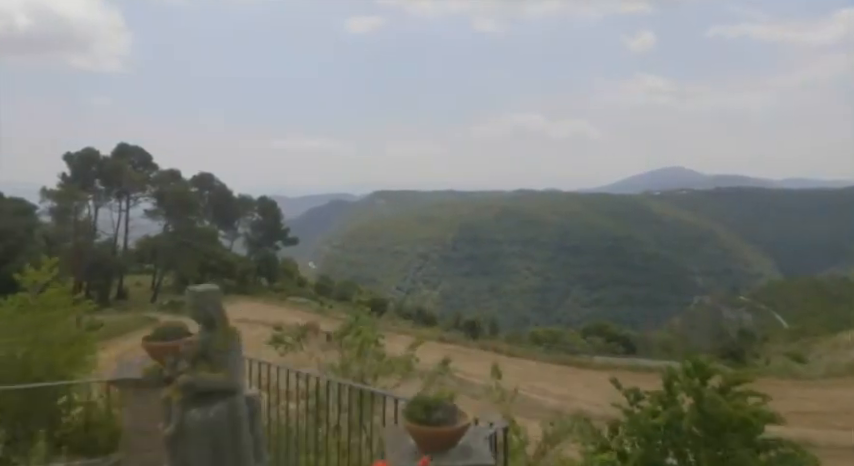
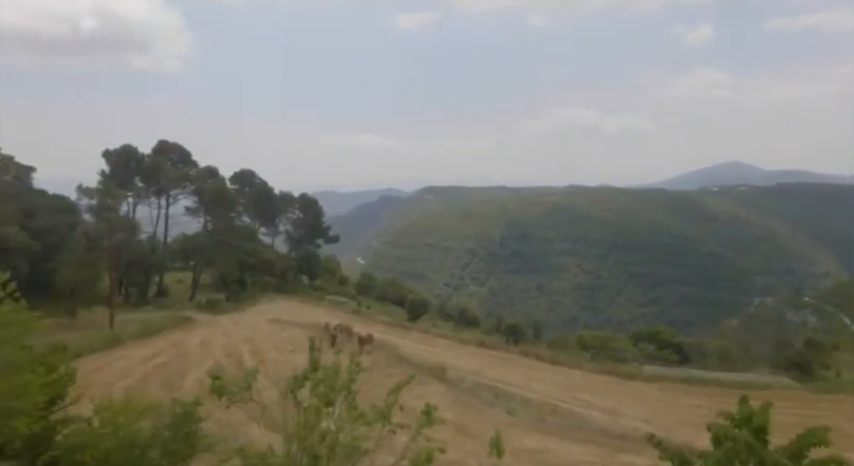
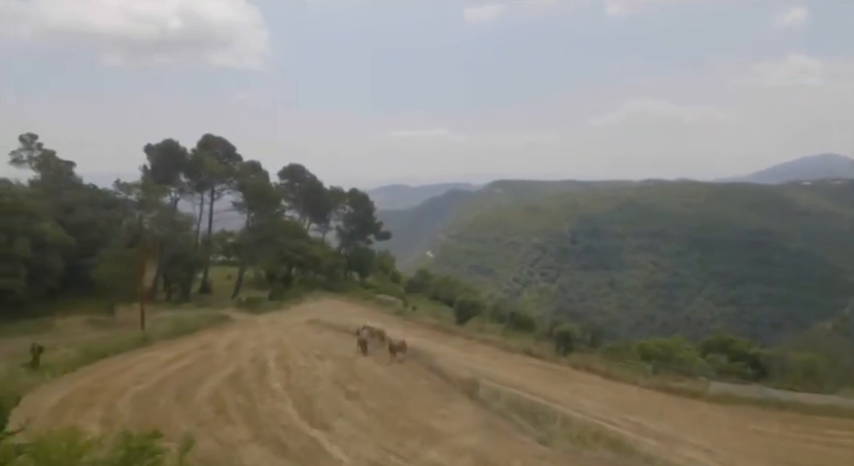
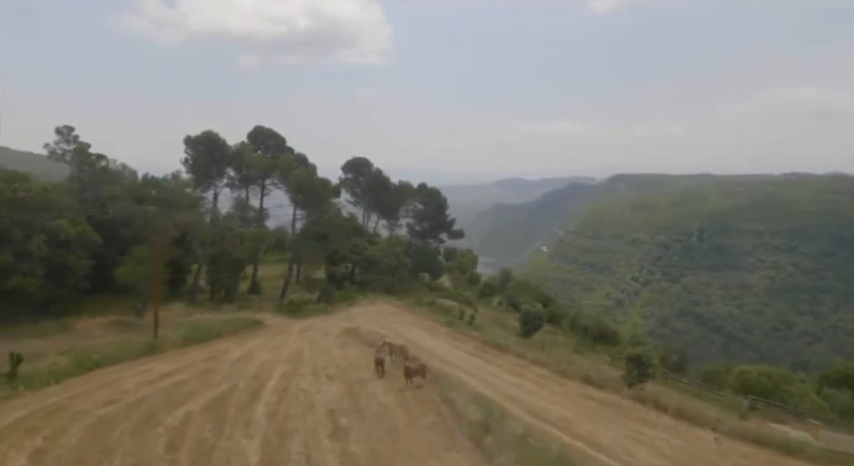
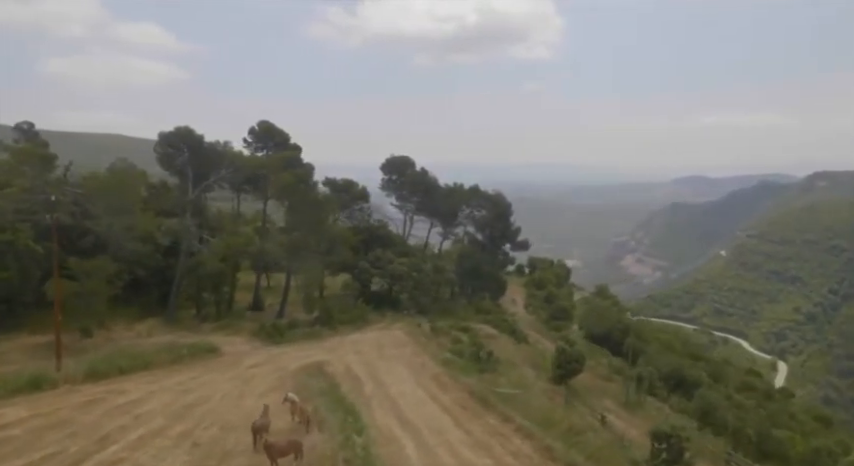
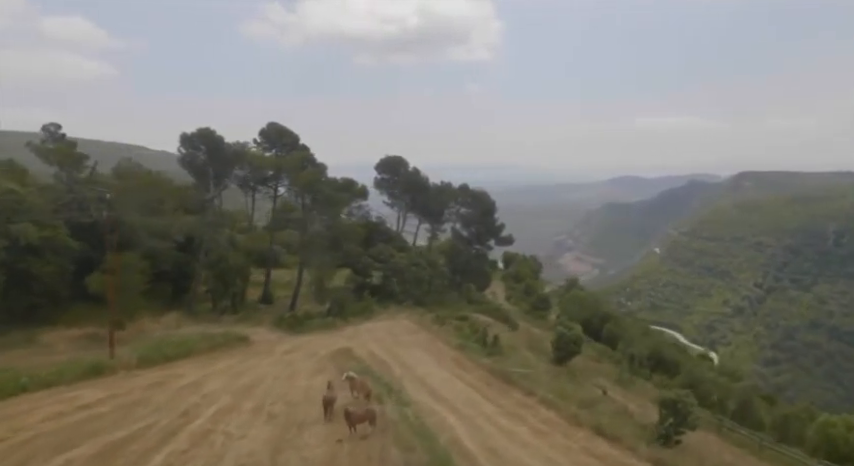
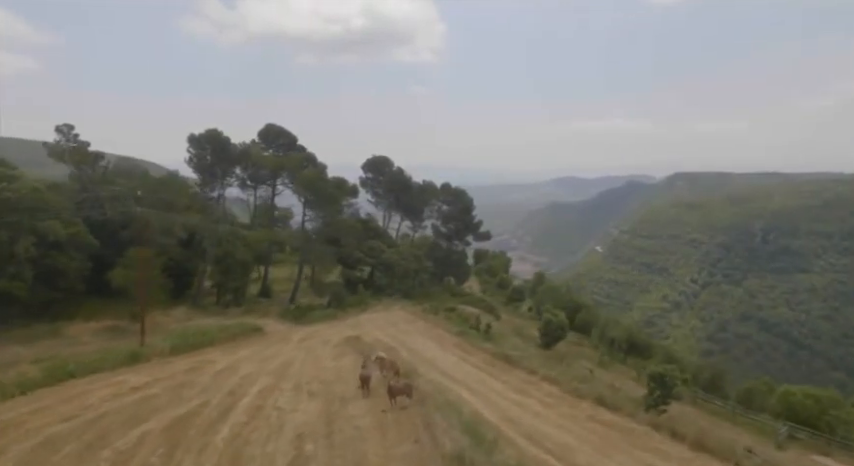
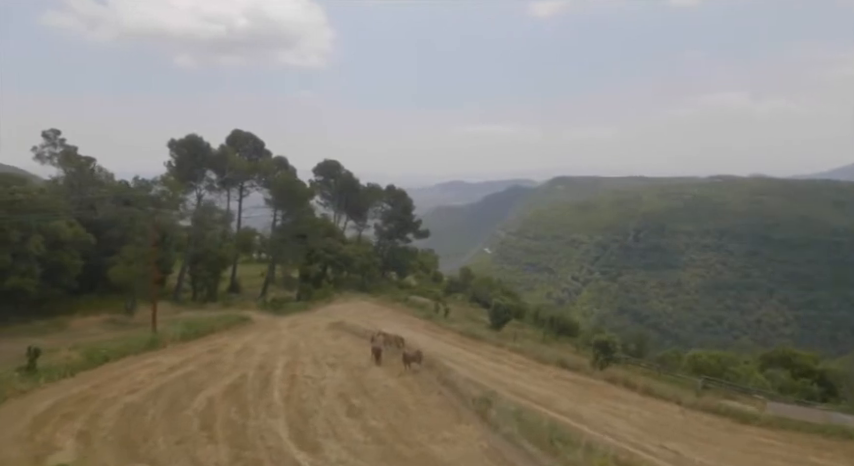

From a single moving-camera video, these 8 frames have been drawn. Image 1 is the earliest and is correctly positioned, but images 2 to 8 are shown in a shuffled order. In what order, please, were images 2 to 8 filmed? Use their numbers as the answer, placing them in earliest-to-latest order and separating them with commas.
2, 3, 8, 4, 7, 6, 5
